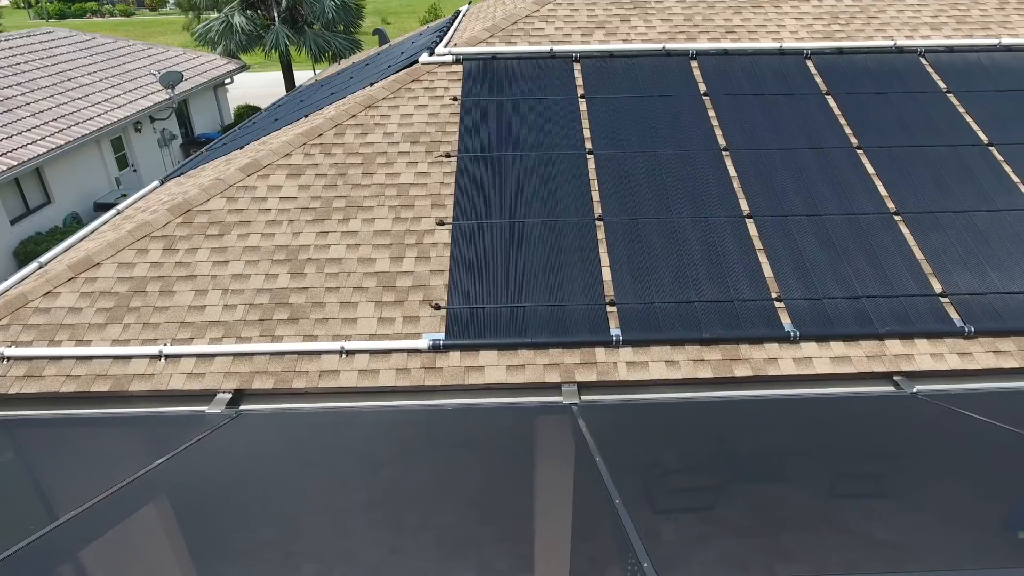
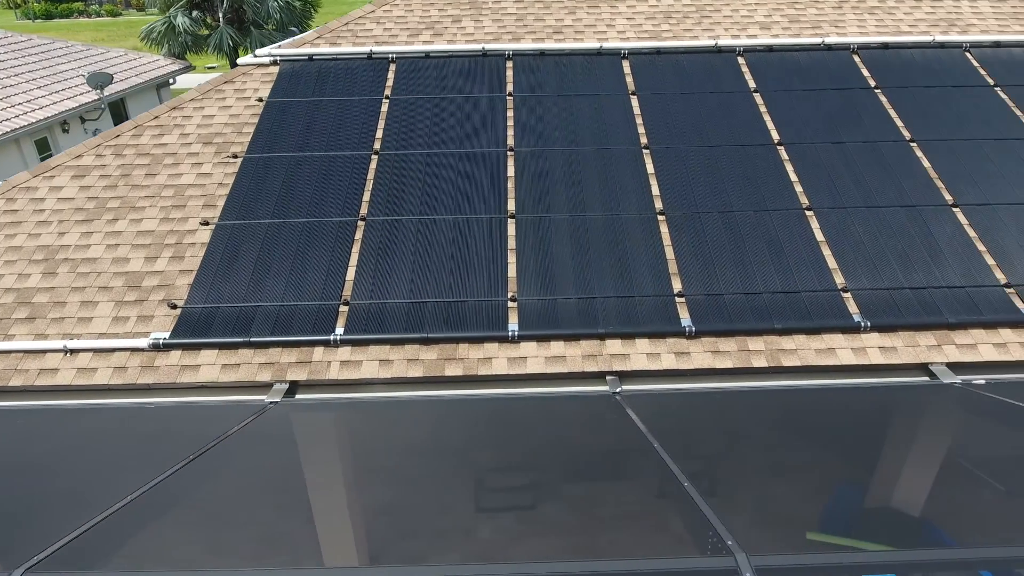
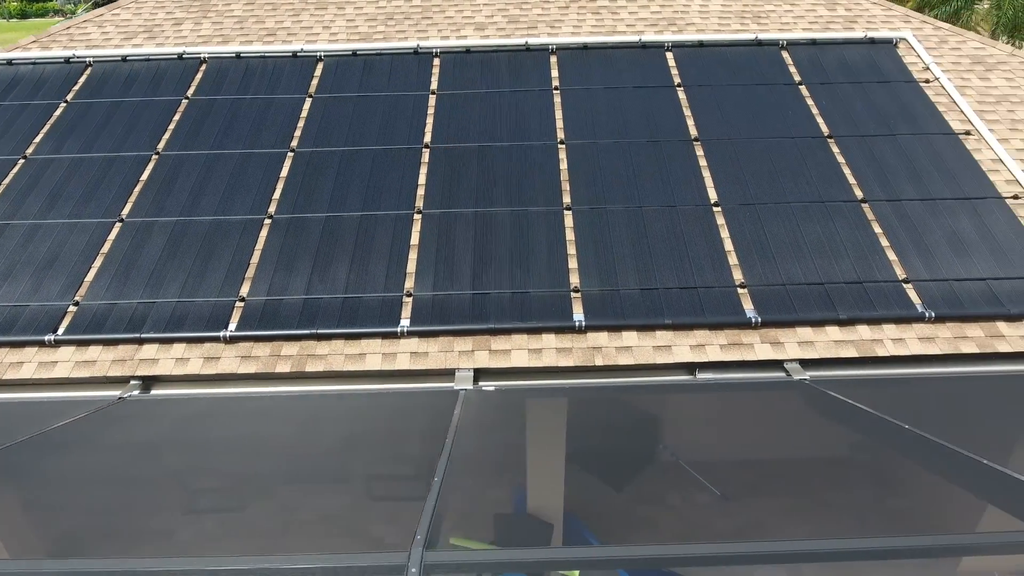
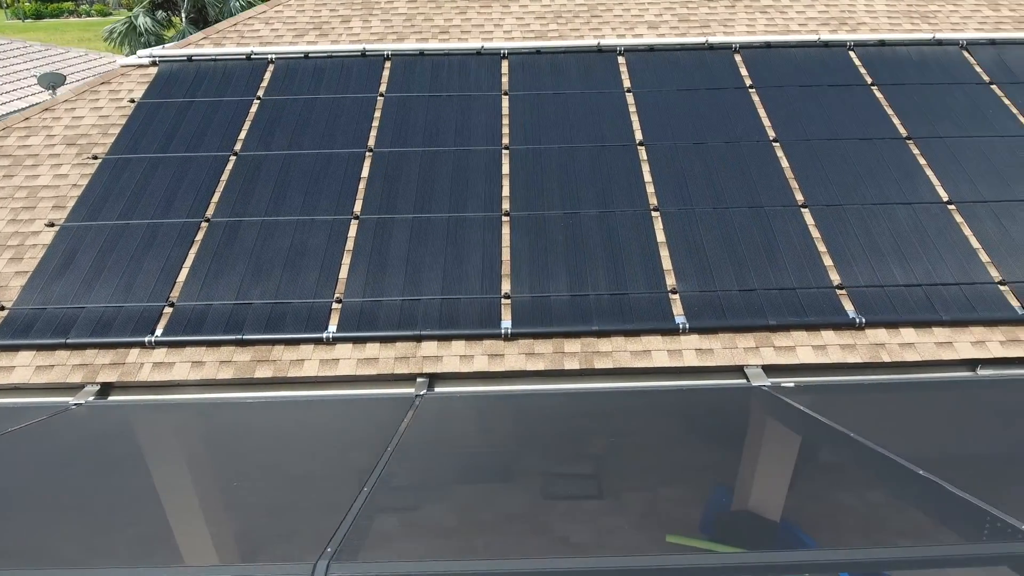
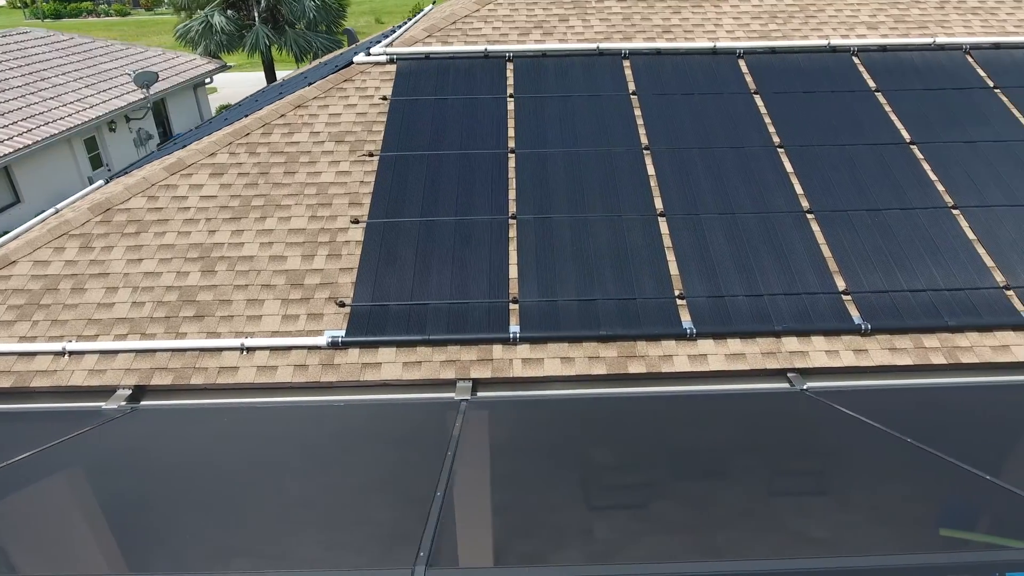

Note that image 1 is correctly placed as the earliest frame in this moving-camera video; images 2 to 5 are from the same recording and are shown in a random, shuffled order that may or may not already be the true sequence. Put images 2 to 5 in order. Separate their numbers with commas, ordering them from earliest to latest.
5, 2, 4, 3
